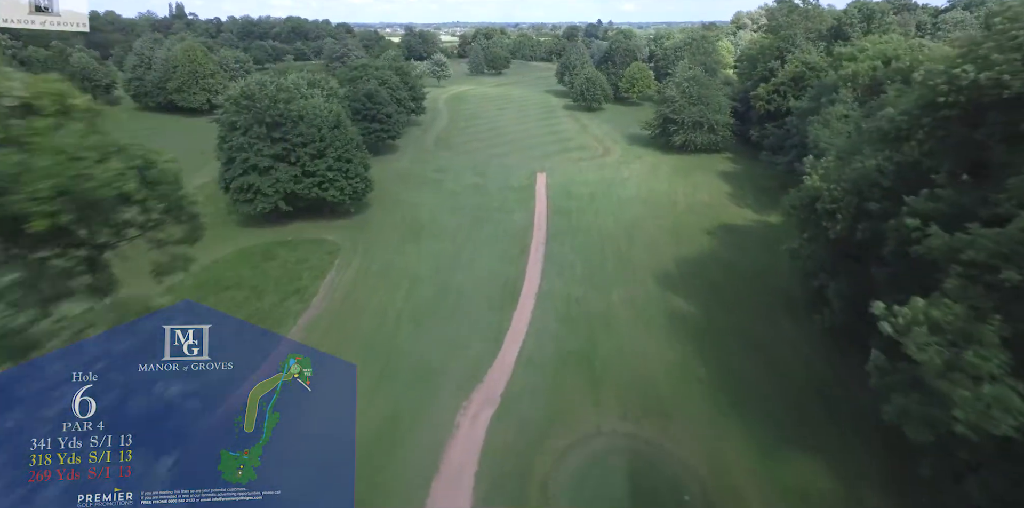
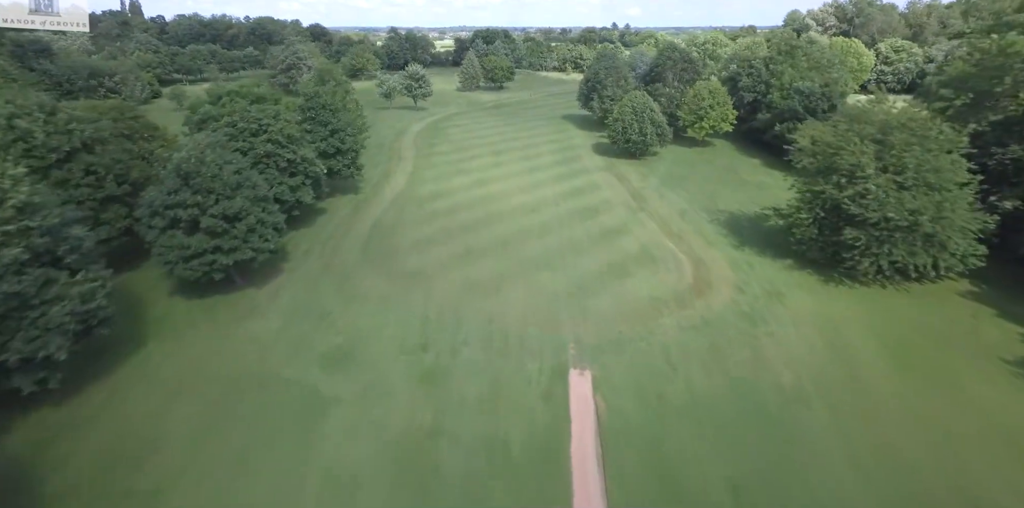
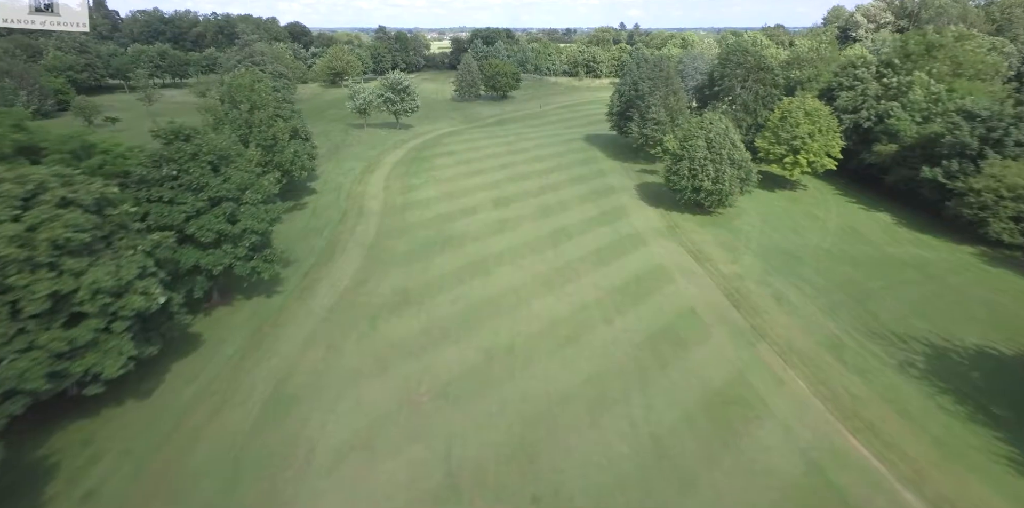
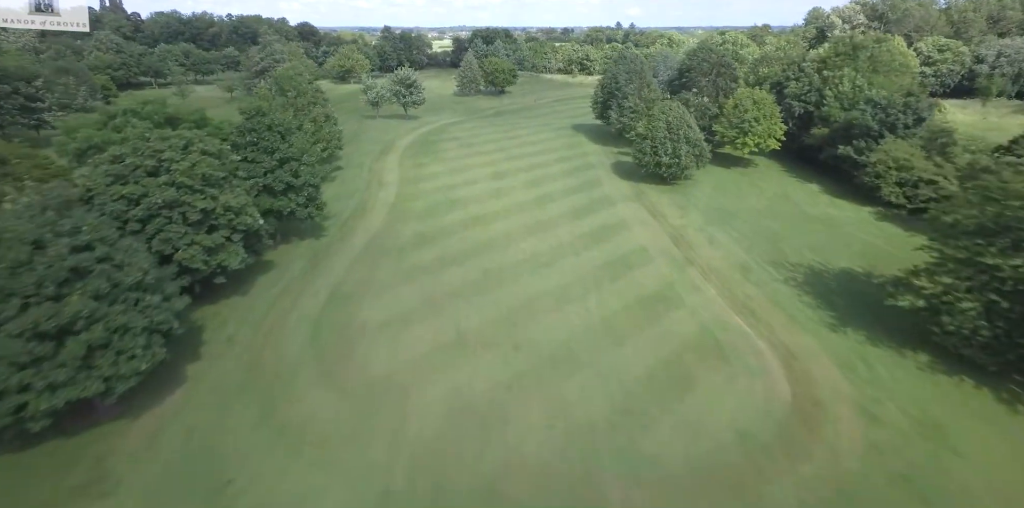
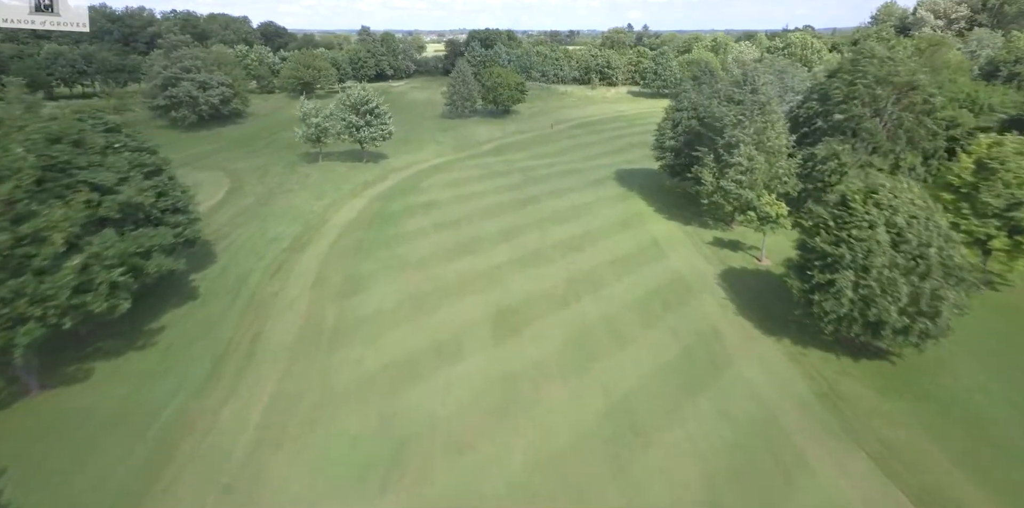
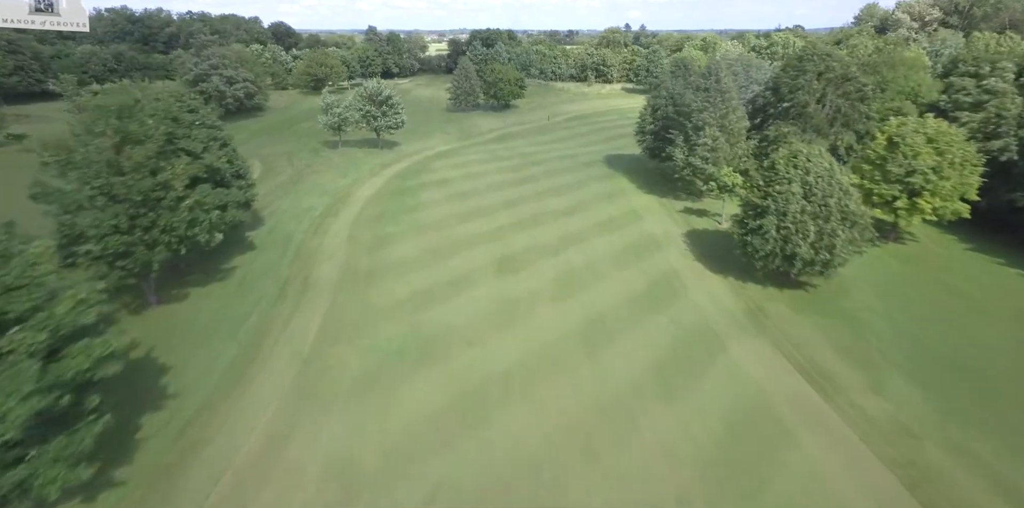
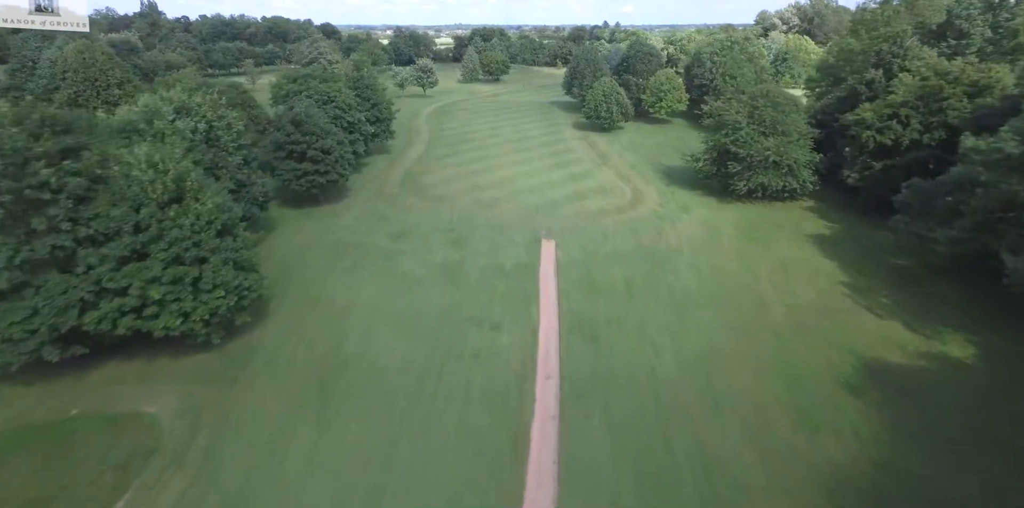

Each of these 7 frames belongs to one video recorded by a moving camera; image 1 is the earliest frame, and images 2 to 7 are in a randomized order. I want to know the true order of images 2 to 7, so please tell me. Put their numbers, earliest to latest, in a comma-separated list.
7, 2, 4, 3, 6, 5
